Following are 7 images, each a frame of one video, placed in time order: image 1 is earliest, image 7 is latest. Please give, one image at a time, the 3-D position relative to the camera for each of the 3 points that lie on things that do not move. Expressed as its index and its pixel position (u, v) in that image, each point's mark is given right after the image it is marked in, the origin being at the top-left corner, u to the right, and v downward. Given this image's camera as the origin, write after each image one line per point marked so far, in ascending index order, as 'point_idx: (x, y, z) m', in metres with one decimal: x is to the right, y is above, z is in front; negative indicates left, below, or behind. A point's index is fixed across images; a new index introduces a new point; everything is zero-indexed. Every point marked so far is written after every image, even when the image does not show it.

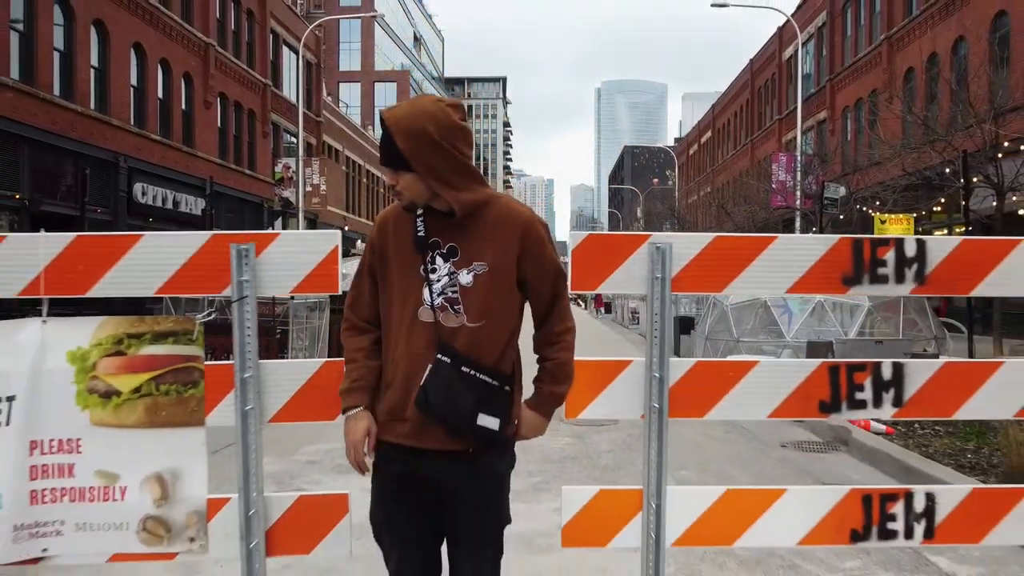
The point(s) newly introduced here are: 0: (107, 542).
0: (-0.8, -0.5, +2.6) m
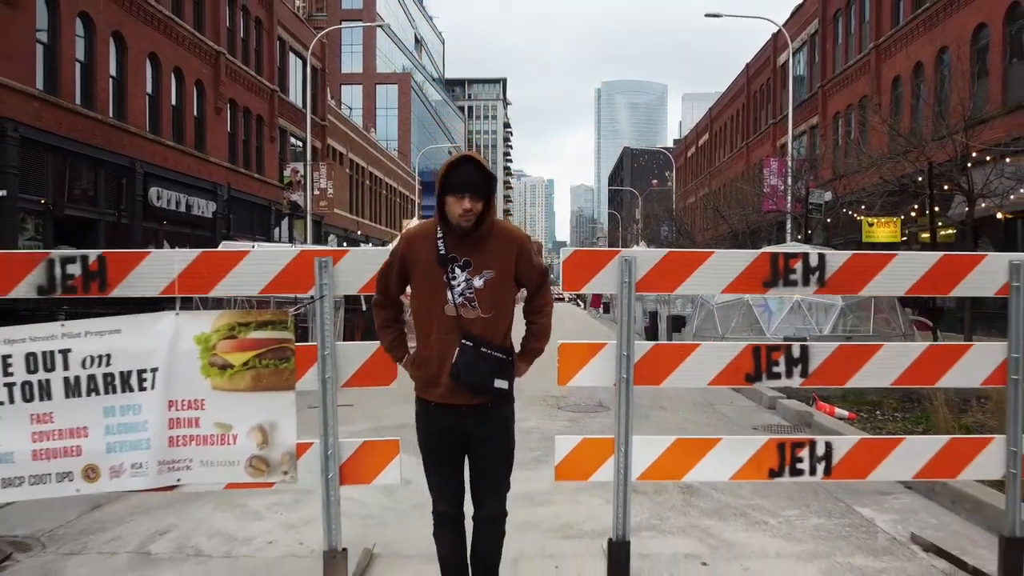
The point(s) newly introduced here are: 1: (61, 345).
0: (-0.8, -0.5, +3.5) m
1: (-1.2, -0.1, +3.5) m
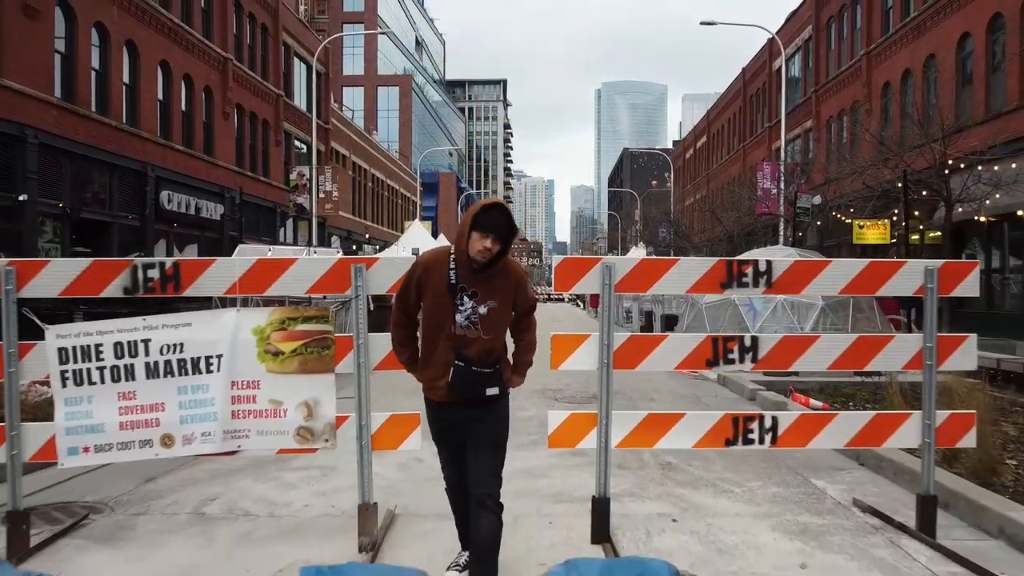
0: (-0.8, -0.5, +4.3) m
1: (-1.2, -0.1, +4.3) m
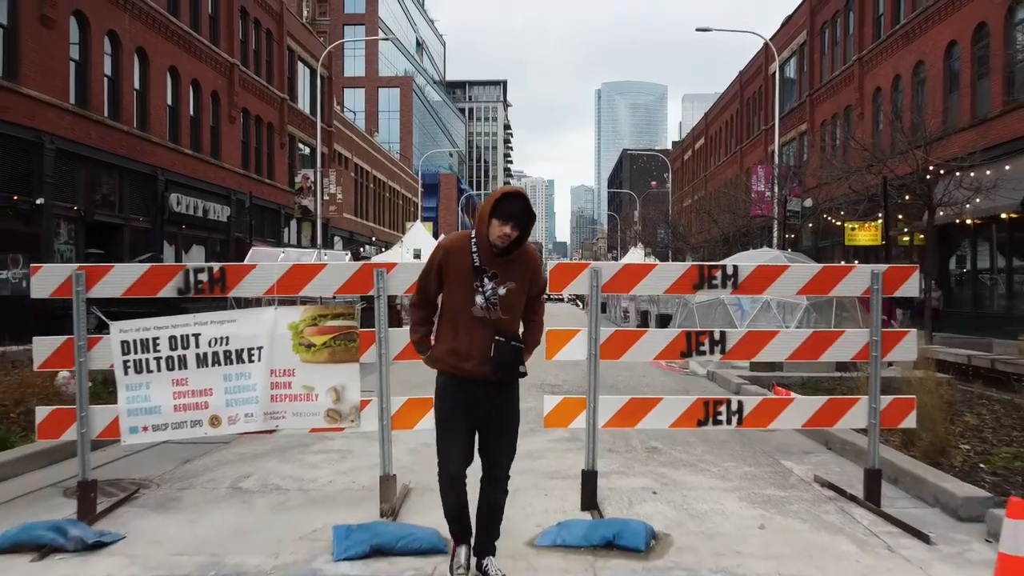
0: (-0.8, -0.5, +5.0) m
1: (-1.2, -0.2, +4.9) m
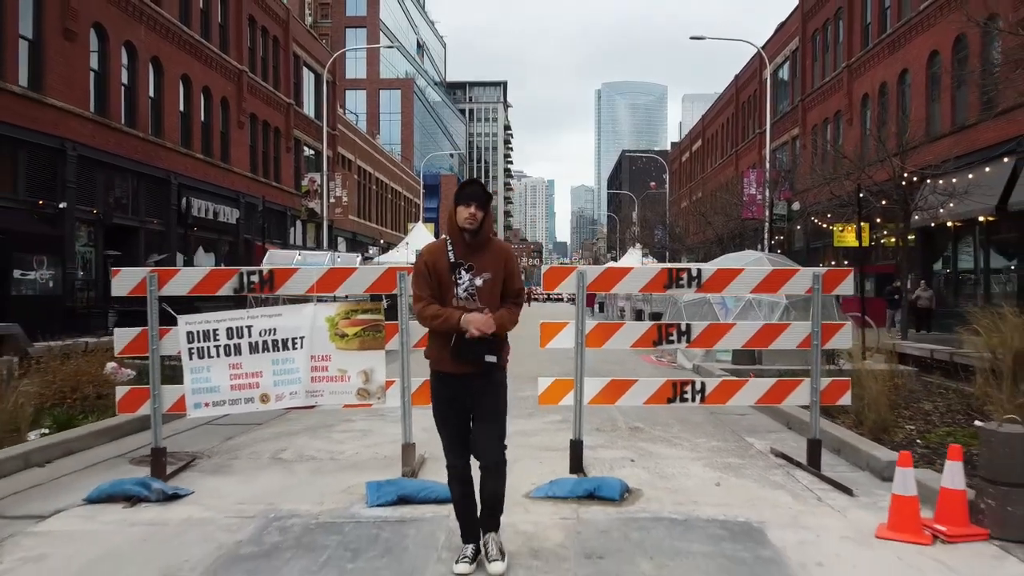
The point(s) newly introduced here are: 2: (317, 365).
0: (-0.8, -0.5, +6.0) m
1: (-1.2, -0.2, +5.9) m
2: (-0.9, -0.3, +6.0) m
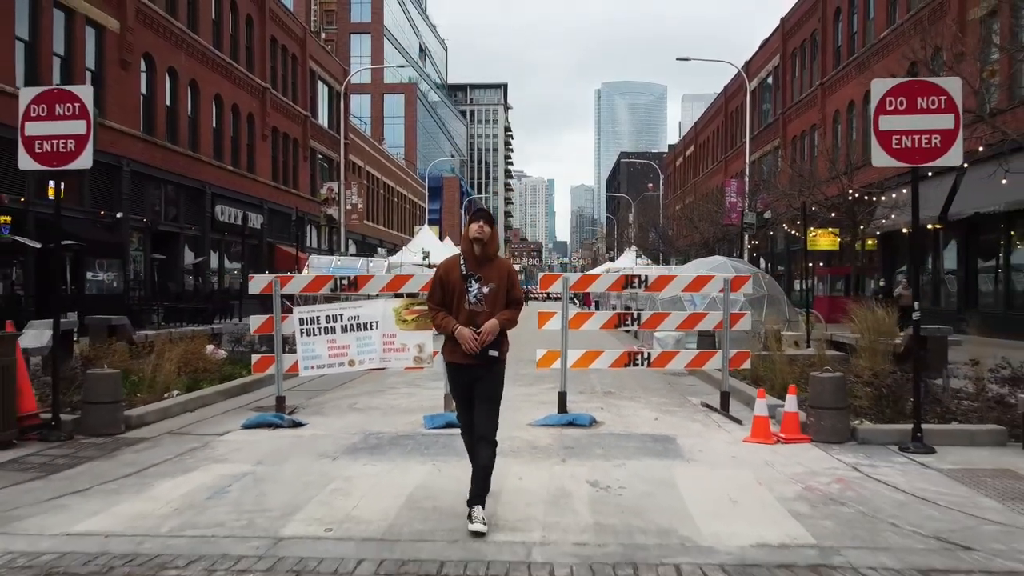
0: (-0.7, -0.5, +8.8) m
1: (-1.1, -0.2, +8.8) m
2: (-0.8, -0.4, +8.8) m
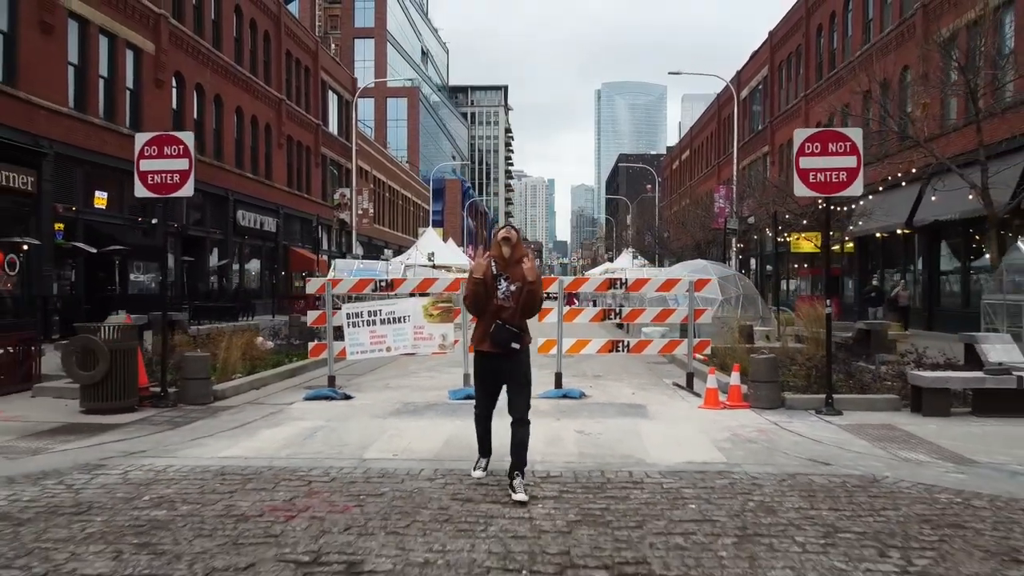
0: (-0.7, -0.5, +10.9) m
1: (-1.1, -0.2, +10.9) m
2: (-0.8, -0.4, +10.9) m
